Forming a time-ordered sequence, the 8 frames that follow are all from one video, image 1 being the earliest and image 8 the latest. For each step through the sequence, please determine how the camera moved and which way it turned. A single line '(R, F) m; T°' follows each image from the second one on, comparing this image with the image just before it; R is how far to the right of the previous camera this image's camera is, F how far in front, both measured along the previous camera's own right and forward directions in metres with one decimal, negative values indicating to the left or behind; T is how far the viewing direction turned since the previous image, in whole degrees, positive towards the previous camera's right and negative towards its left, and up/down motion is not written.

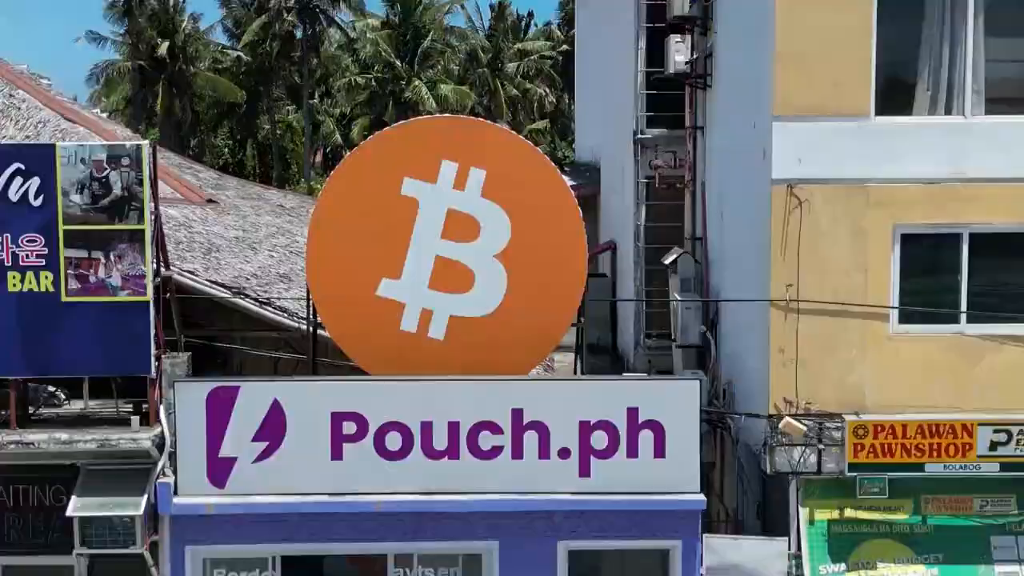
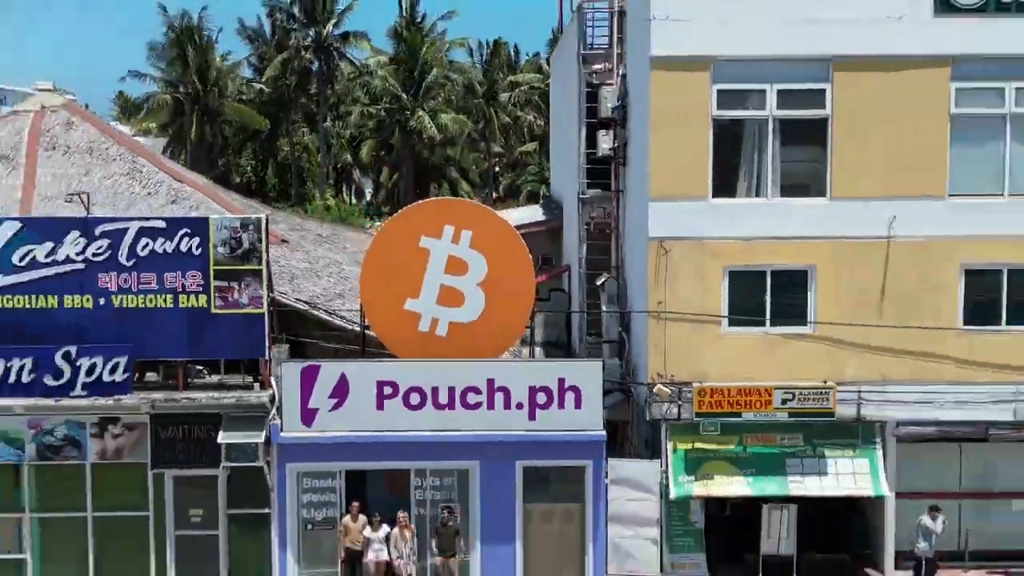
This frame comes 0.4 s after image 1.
(+0.2, -4.2) m; 0°
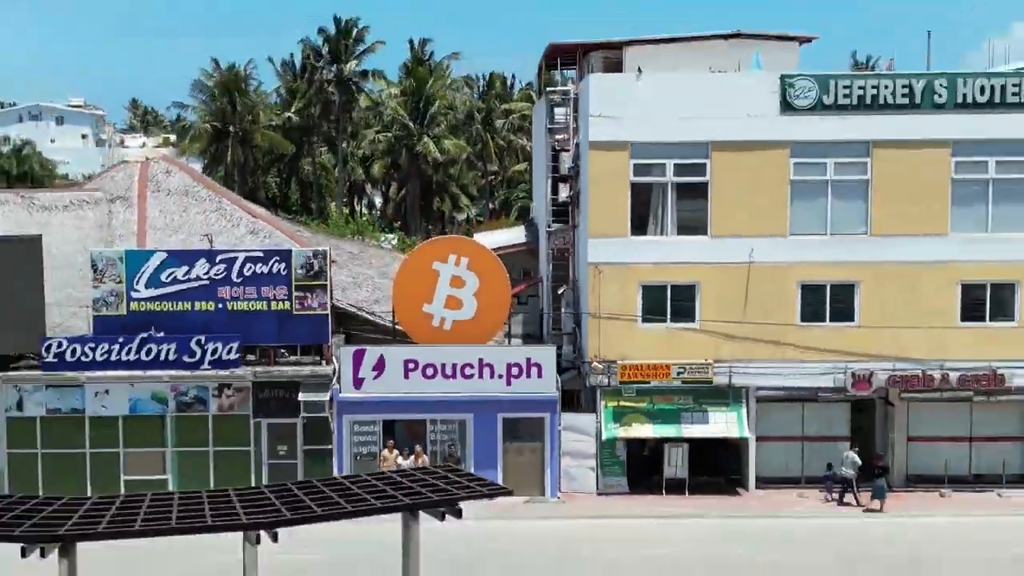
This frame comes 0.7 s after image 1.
(+0.2, -5.3) m; 0°
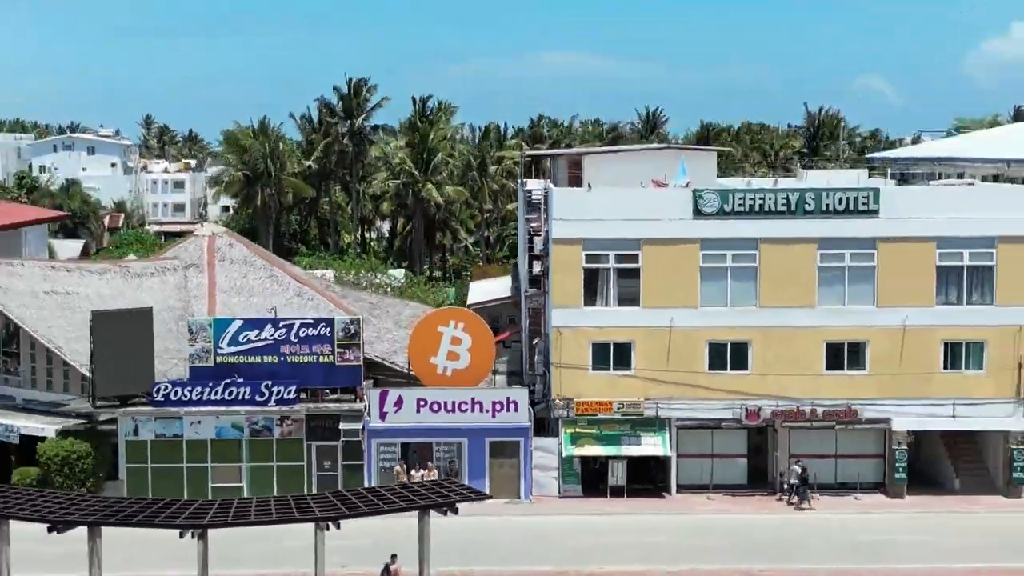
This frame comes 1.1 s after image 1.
(+0.3, -5.9) m; 0°
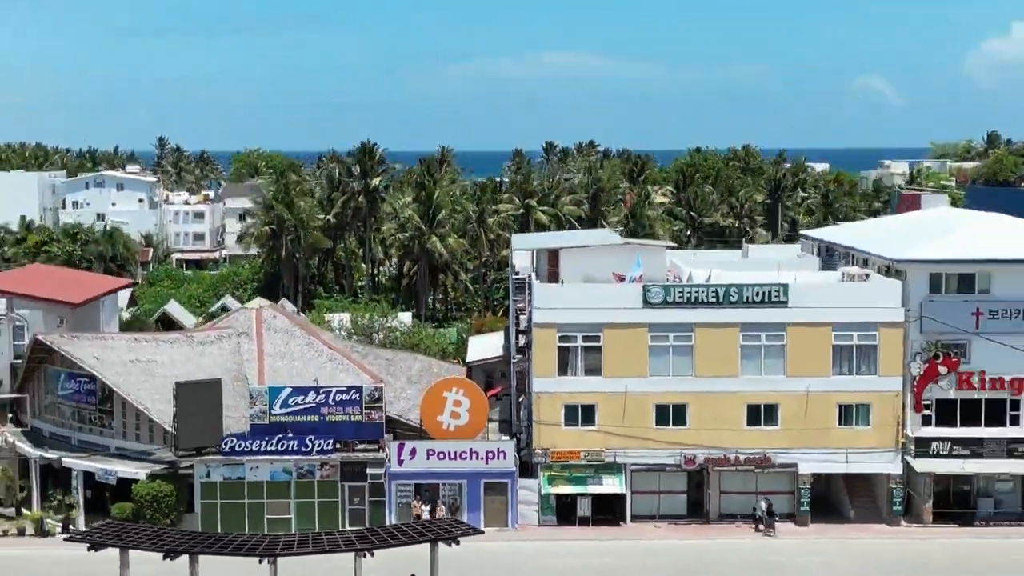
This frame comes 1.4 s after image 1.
(+0.2, -6.2) m; 0°
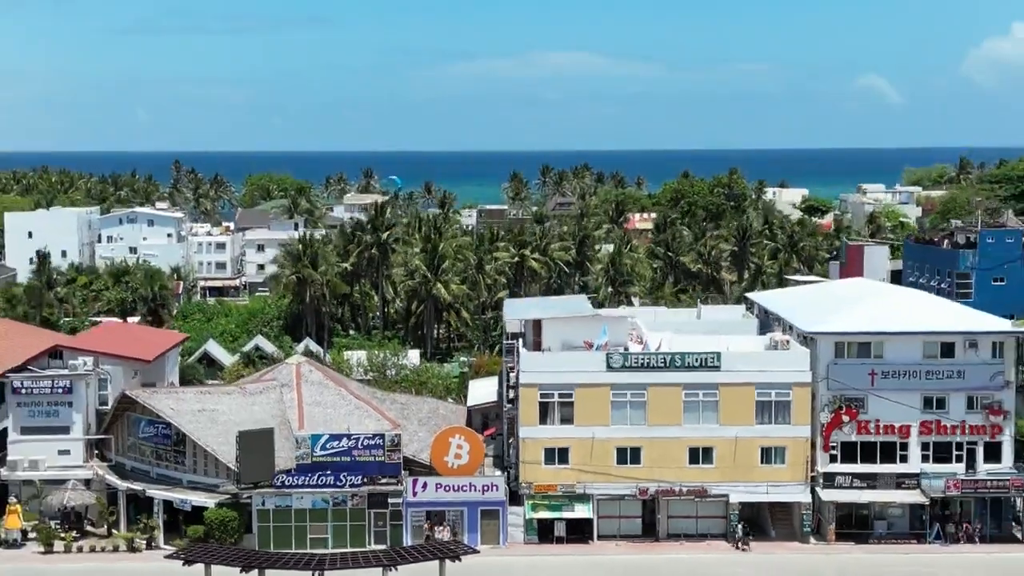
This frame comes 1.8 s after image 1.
(+0.3, -7.5) m; 0°
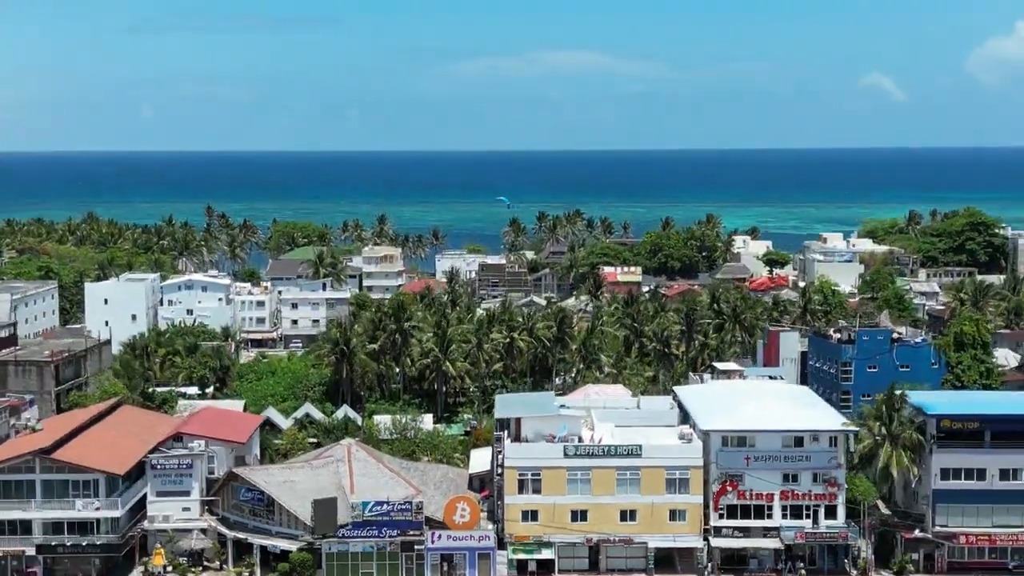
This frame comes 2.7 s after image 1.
(+0.7, -16.6) m; 0°
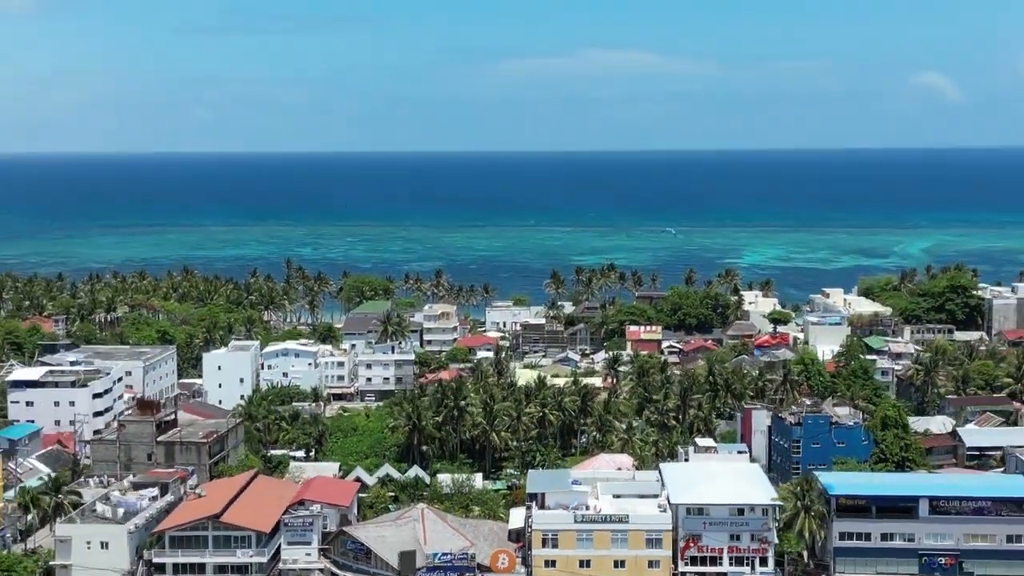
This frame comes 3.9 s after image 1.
(+1.6, -22.4) m; -2°
